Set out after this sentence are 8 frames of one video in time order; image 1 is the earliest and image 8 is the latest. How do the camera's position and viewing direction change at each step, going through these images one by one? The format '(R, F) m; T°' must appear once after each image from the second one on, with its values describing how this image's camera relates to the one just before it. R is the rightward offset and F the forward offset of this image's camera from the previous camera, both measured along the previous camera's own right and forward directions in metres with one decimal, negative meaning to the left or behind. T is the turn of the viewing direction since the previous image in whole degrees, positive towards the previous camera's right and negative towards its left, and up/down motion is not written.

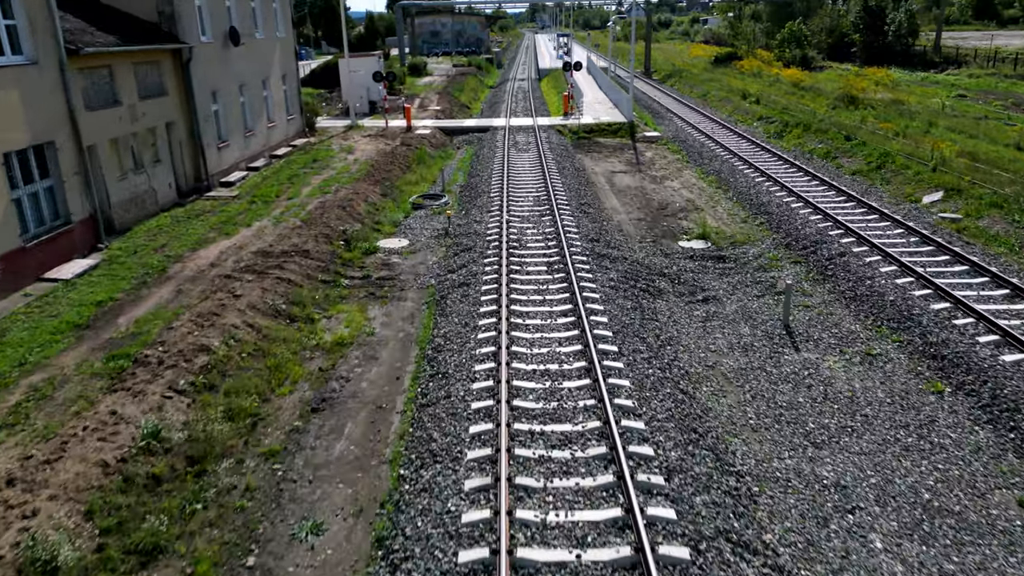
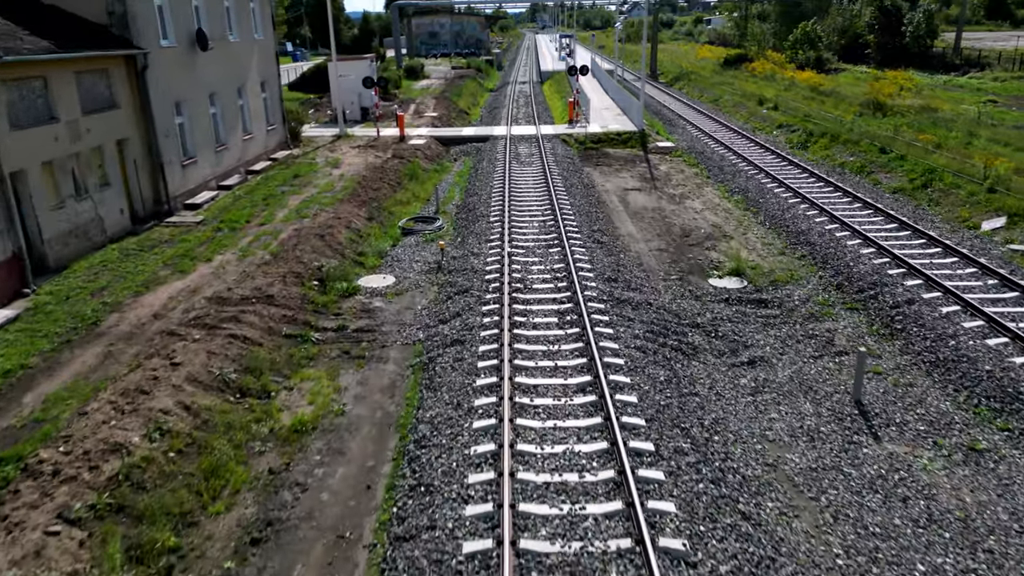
(0.0, +2.4) m; 0°
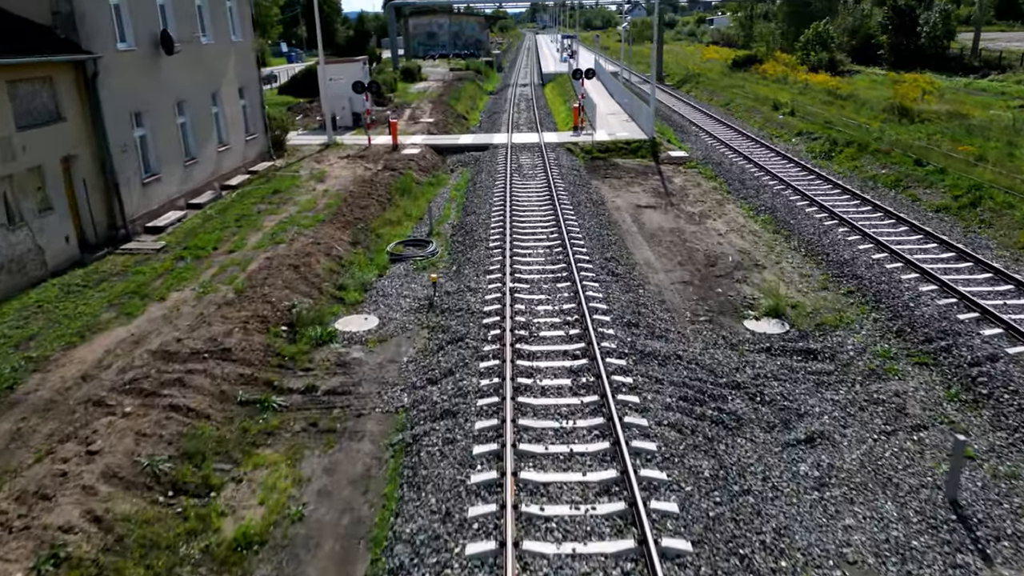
(0.0, +2.0) m; 0°
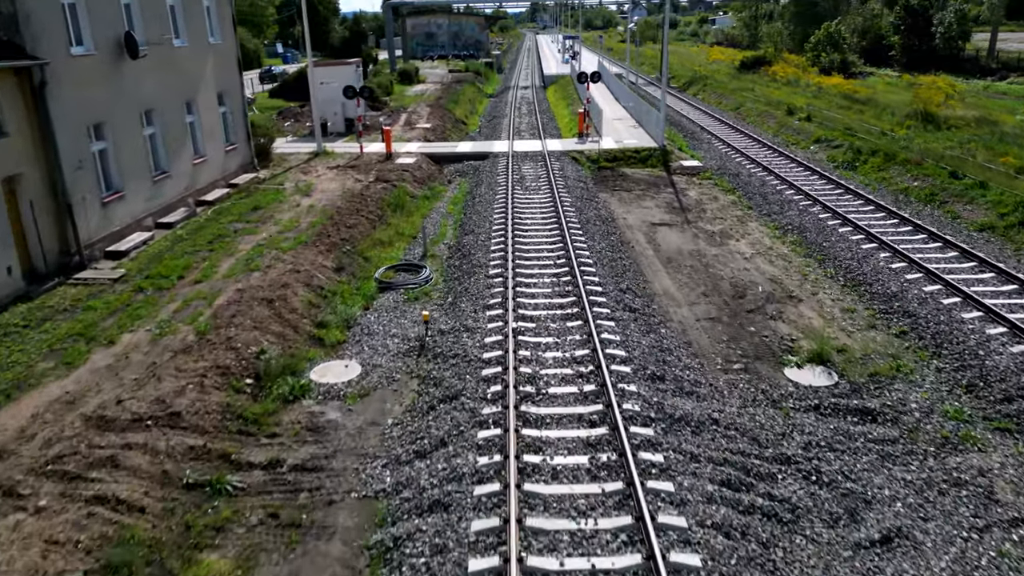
(0.0, +1.7) m; 0°
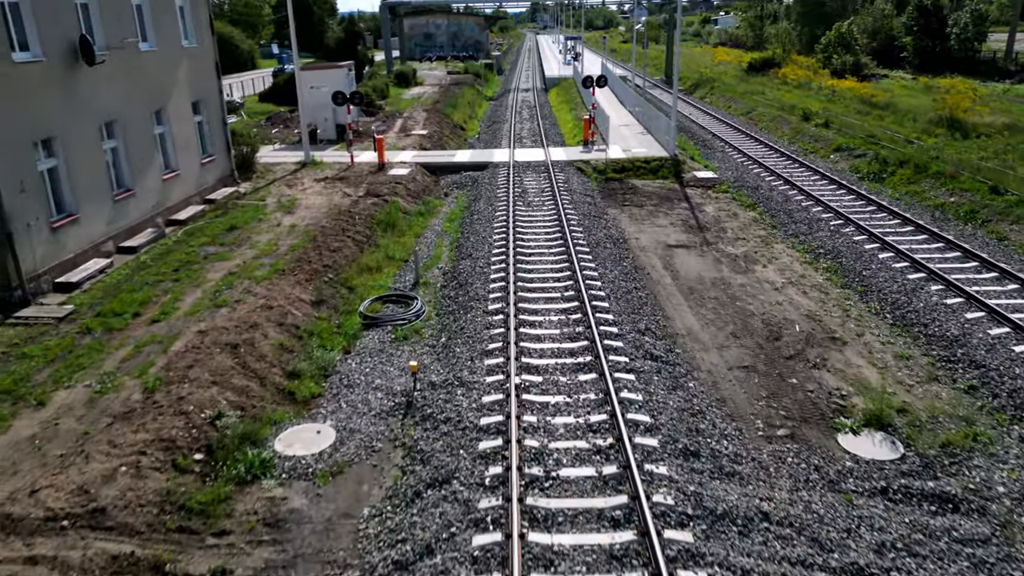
(0.0, +1.7) m; 0°
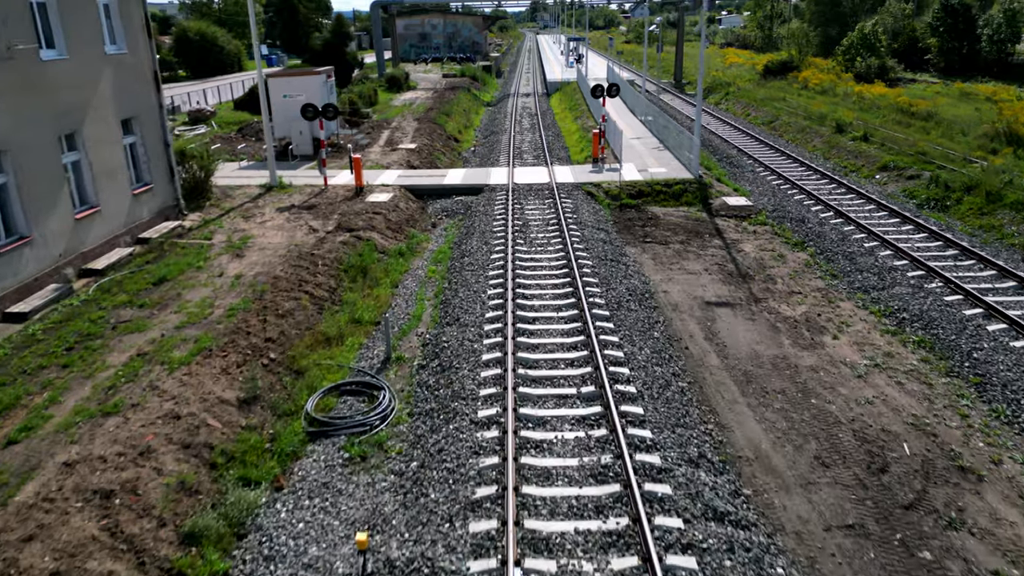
(0.0, +3.3) m; 0°
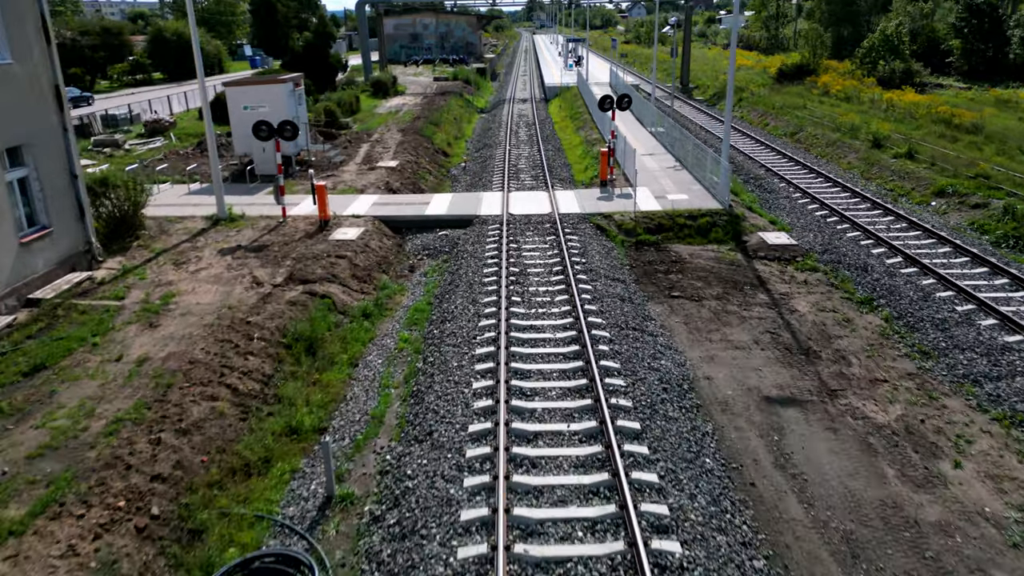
(0.0, +3.3) m; 0°
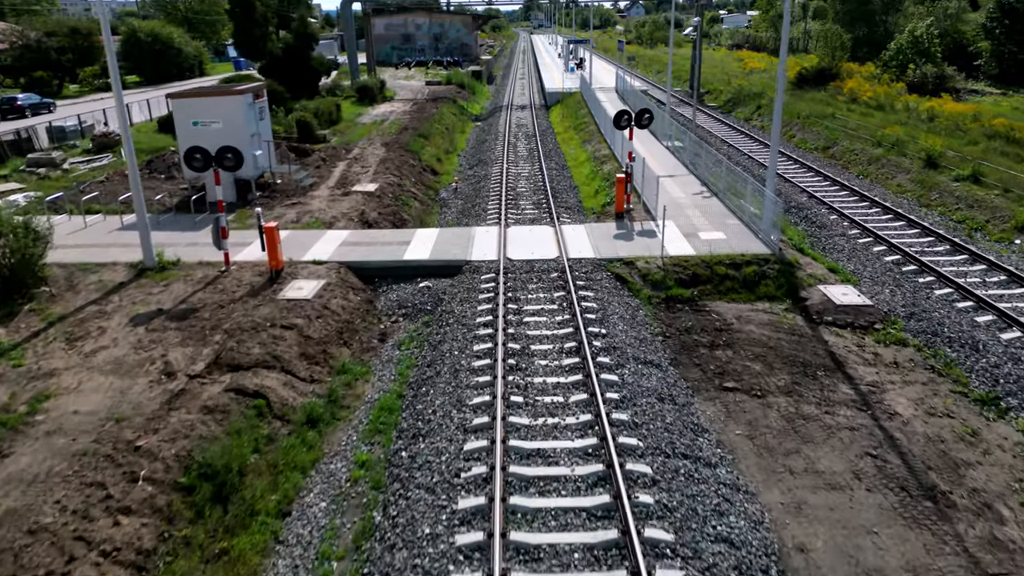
(0.0, +3.4) m; 0°
